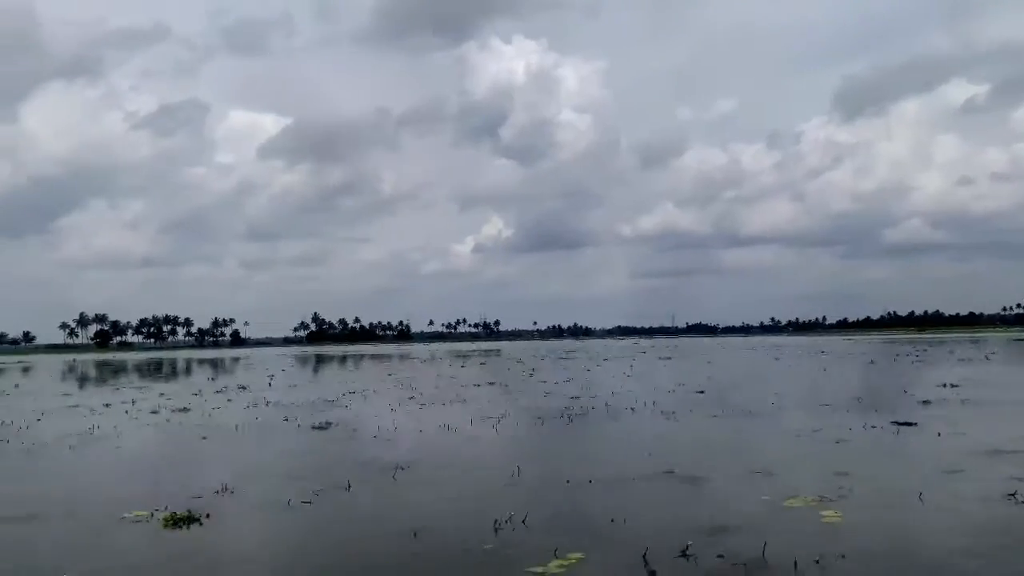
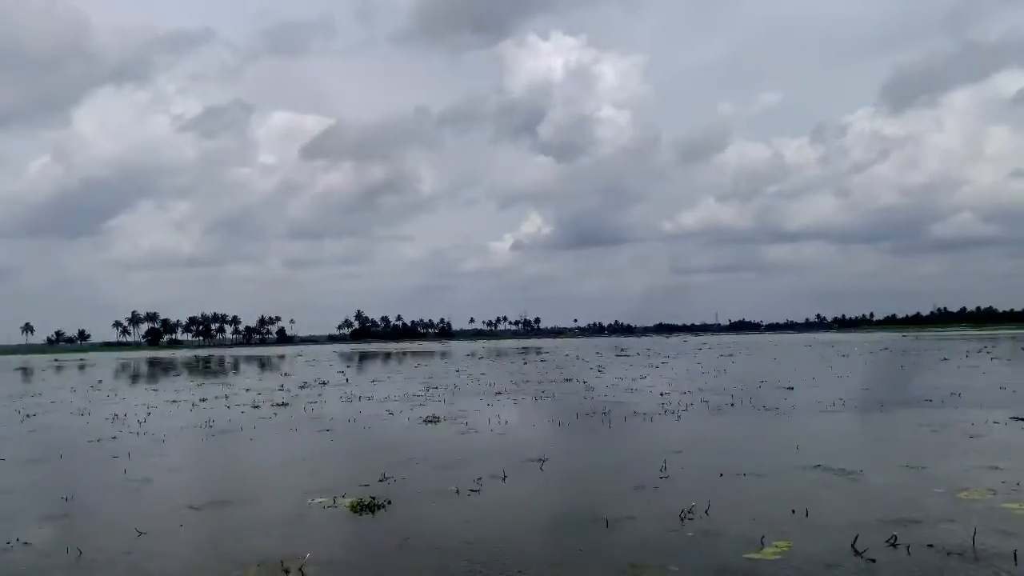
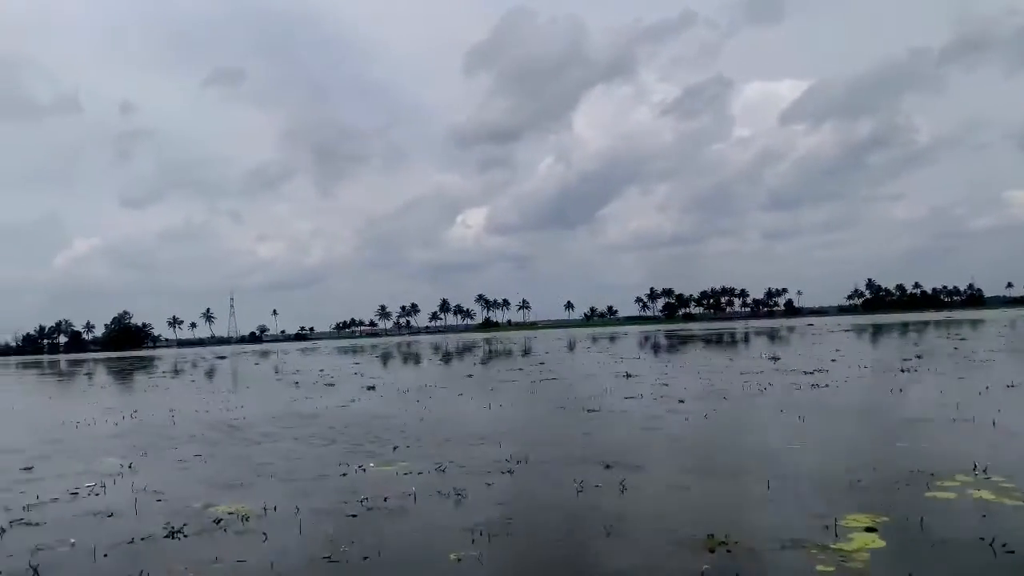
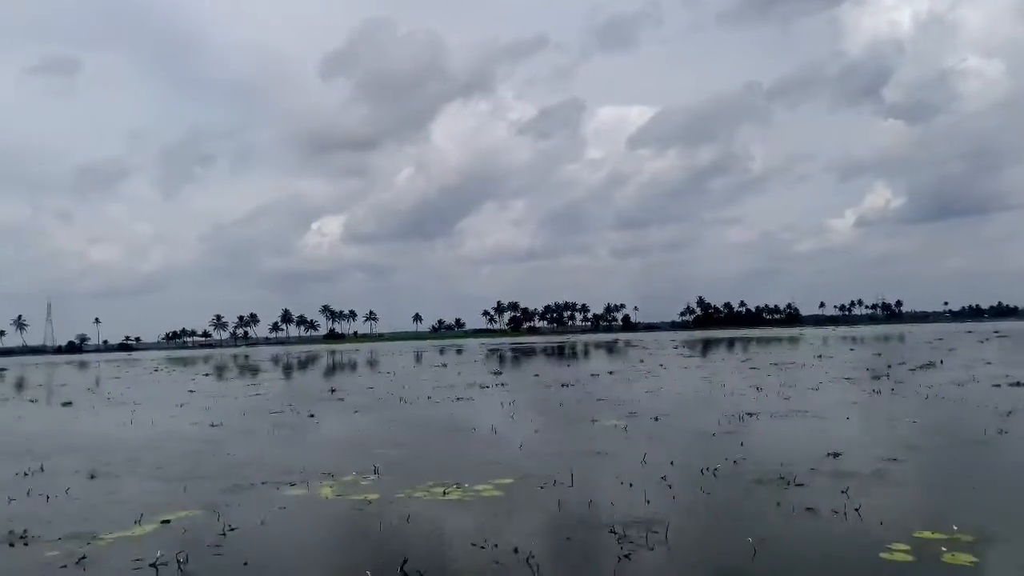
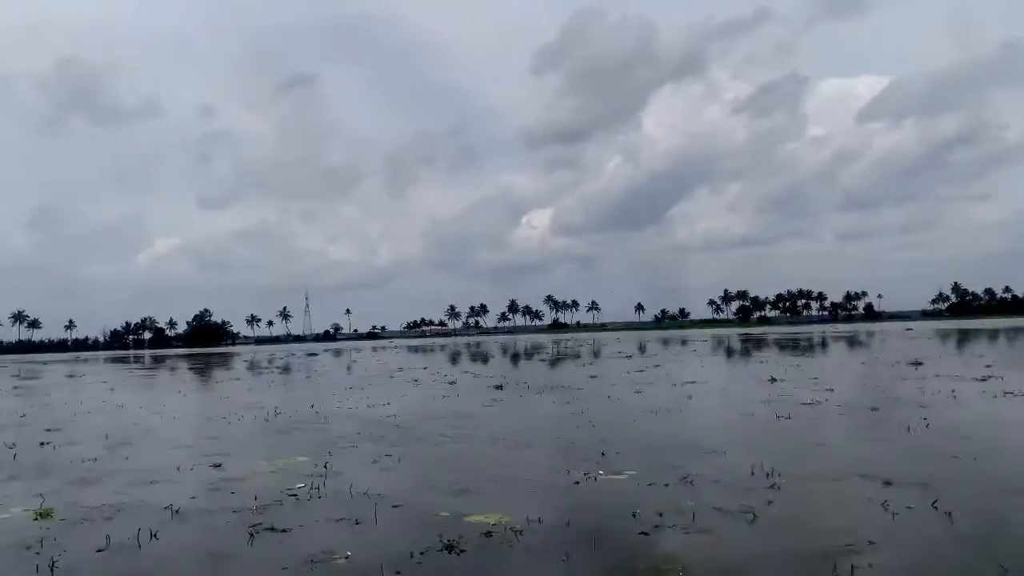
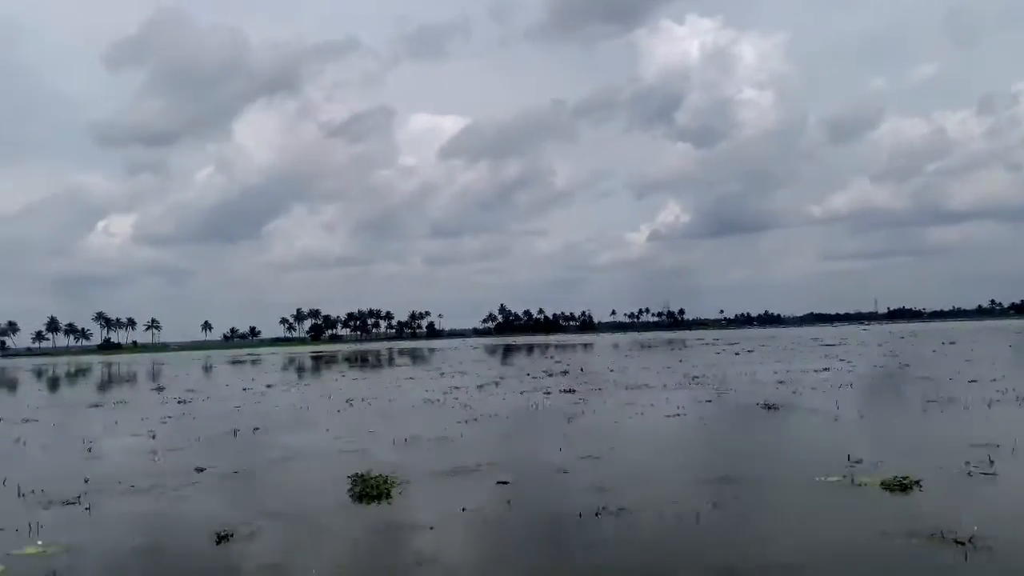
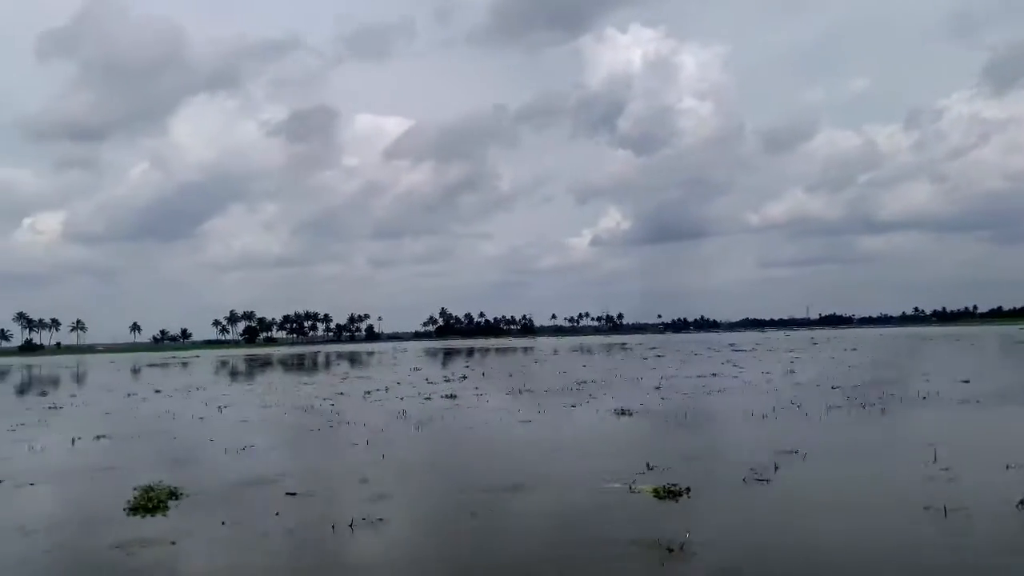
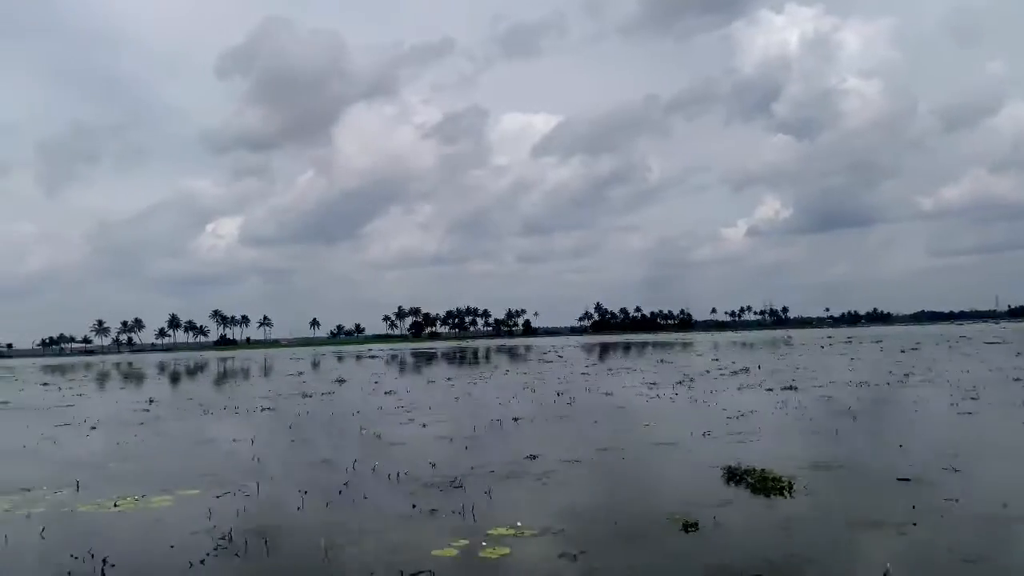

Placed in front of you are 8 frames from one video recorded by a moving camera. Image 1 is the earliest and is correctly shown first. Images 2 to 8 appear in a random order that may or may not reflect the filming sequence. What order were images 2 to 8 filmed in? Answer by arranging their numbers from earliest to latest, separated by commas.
2, 7, 6, 8, 4, 3, 5
